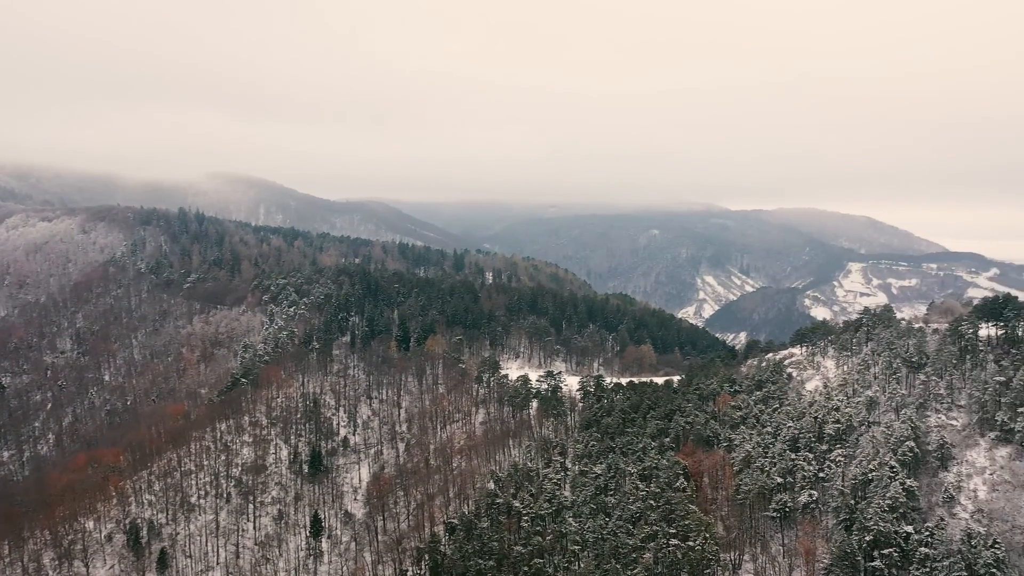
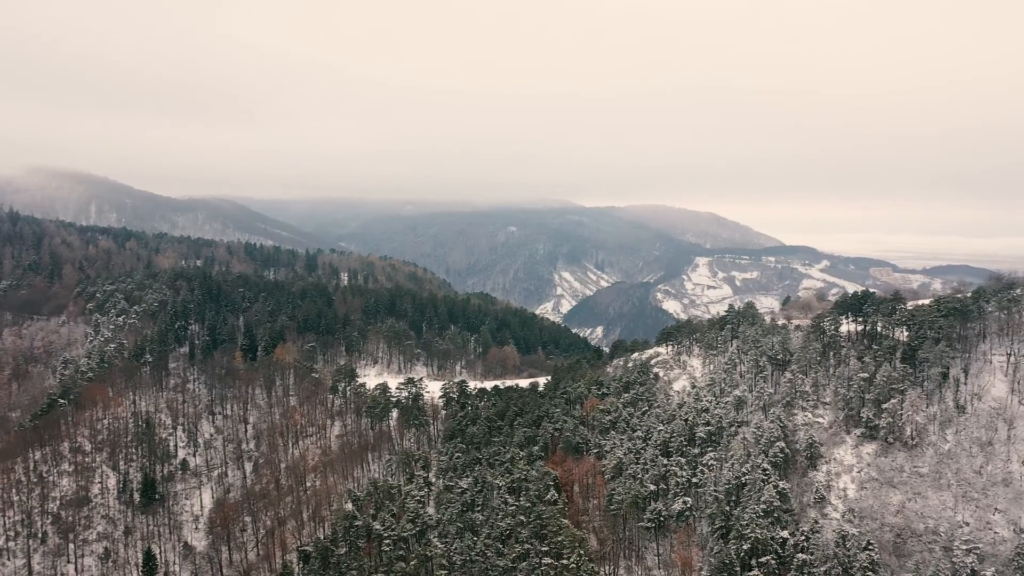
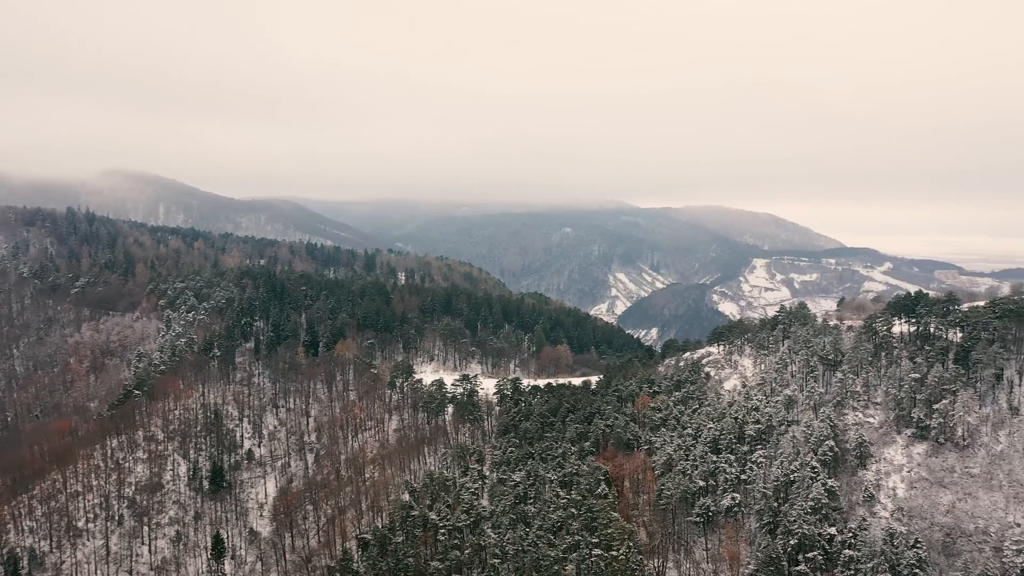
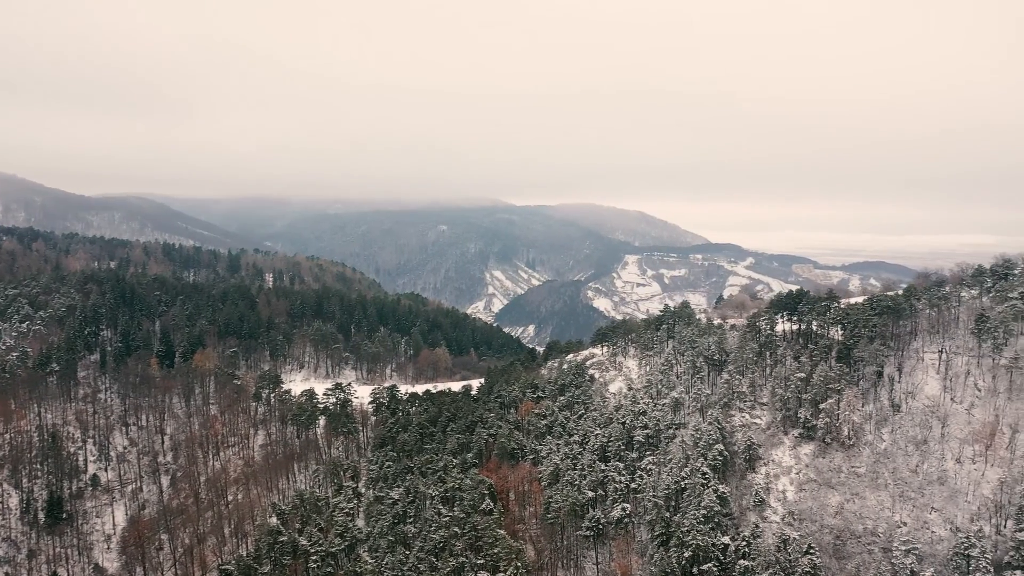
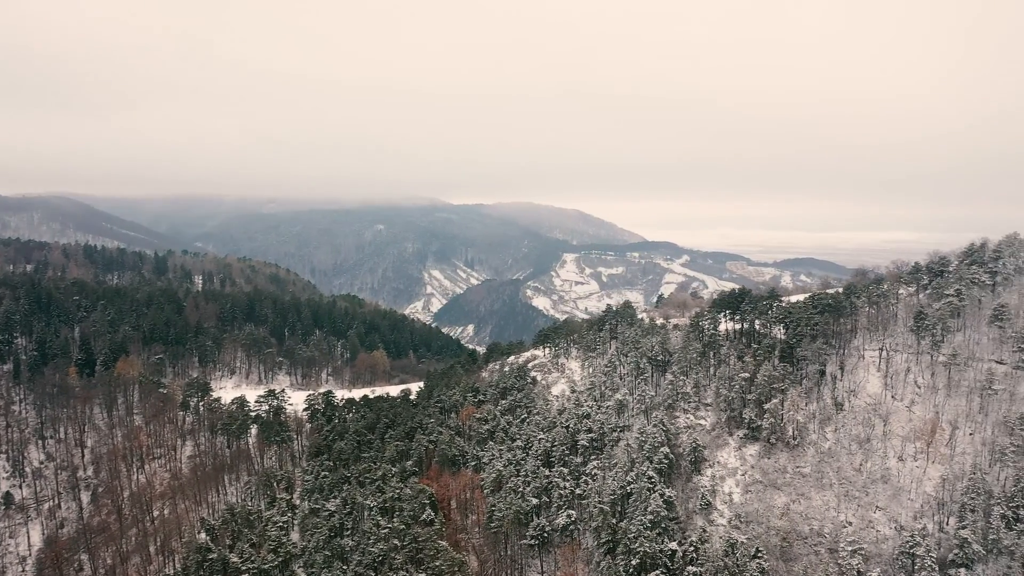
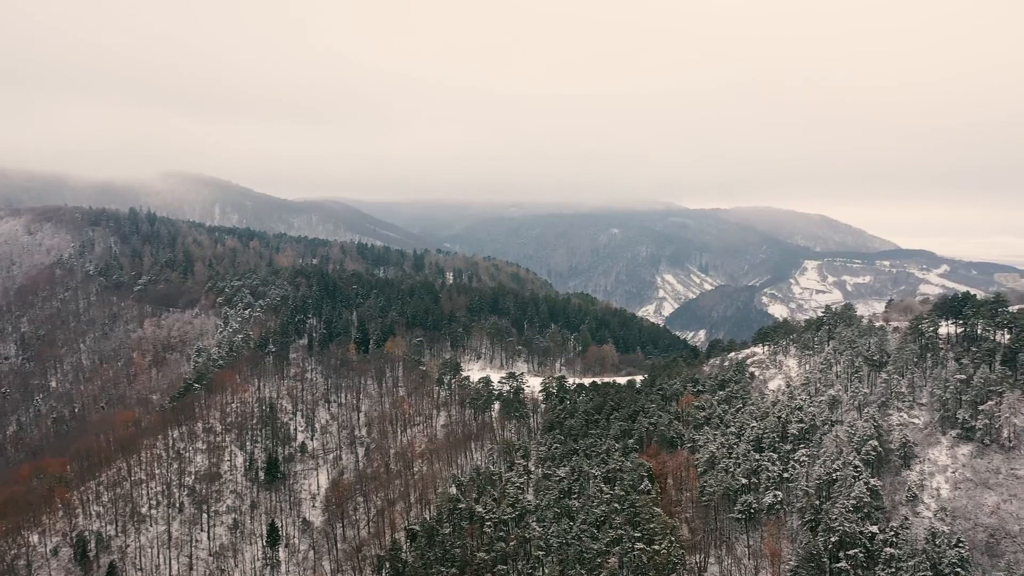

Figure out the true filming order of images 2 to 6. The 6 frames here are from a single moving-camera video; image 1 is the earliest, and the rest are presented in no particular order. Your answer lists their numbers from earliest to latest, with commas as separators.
6, 3, 2, 4, 5
